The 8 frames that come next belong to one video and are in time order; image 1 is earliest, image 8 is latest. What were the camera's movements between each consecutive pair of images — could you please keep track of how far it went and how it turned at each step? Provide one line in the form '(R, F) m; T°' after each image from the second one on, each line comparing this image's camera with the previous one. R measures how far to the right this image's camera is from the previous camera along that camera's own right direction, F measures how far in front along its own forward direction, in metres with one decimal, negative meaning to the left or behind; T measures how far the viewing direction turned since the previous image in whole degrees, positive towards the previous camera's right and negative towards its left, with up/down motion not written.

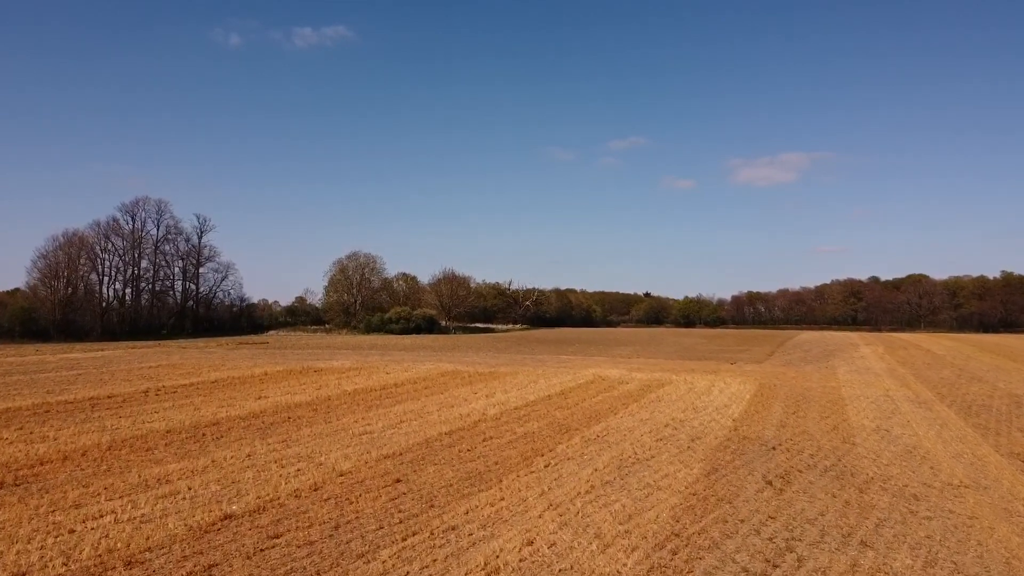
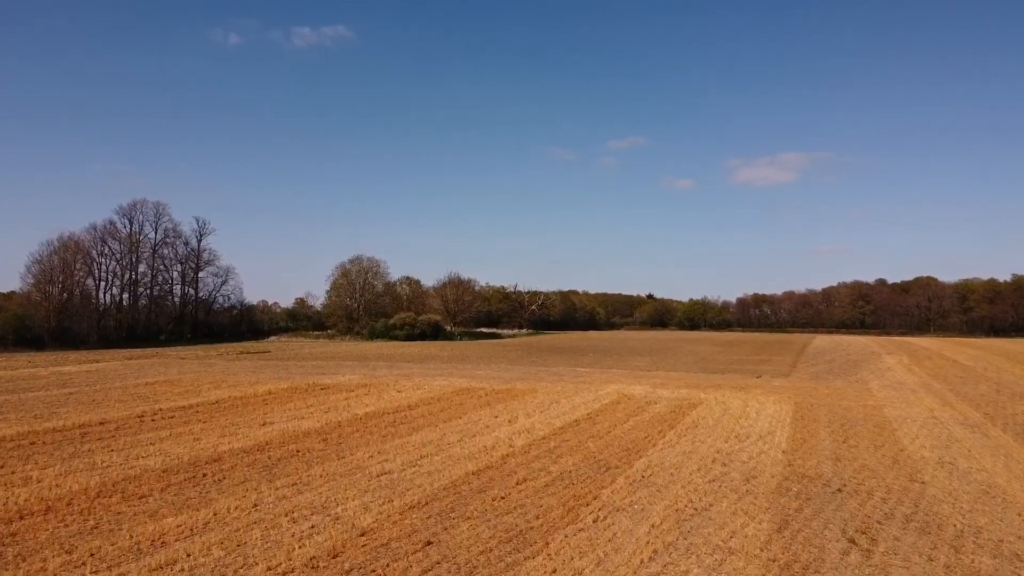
(-0.5, +1.3) m; 0°
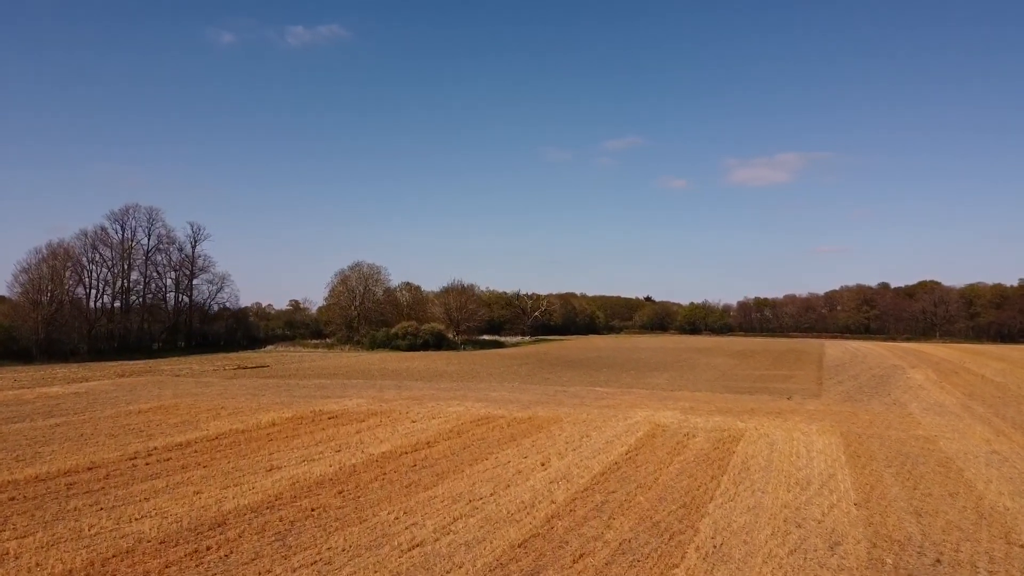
(-0.7, +1.5) m; 0°
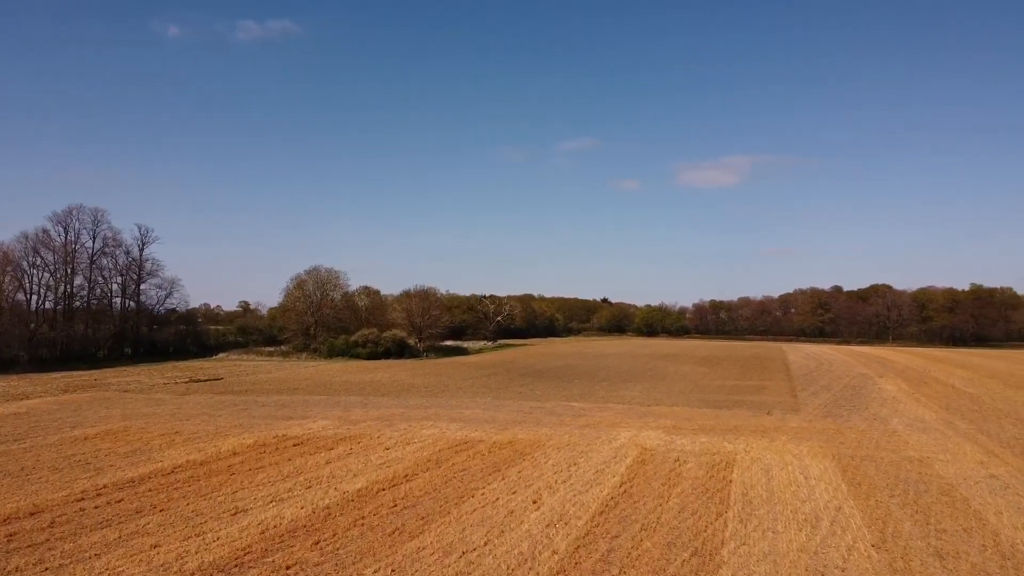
(-0.6, +1.1) m; +3°
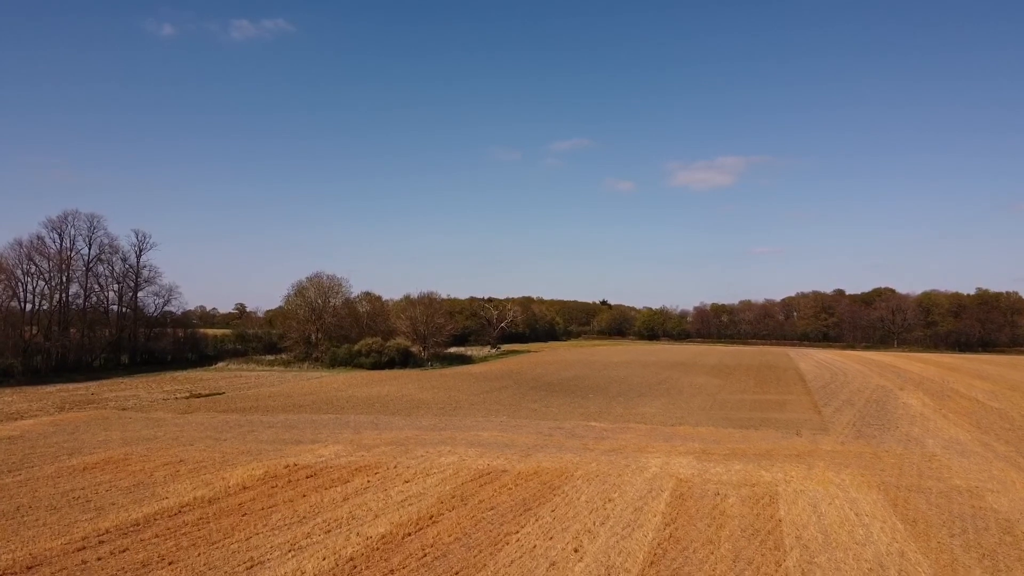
(-0.6, +1.1) m; 0°
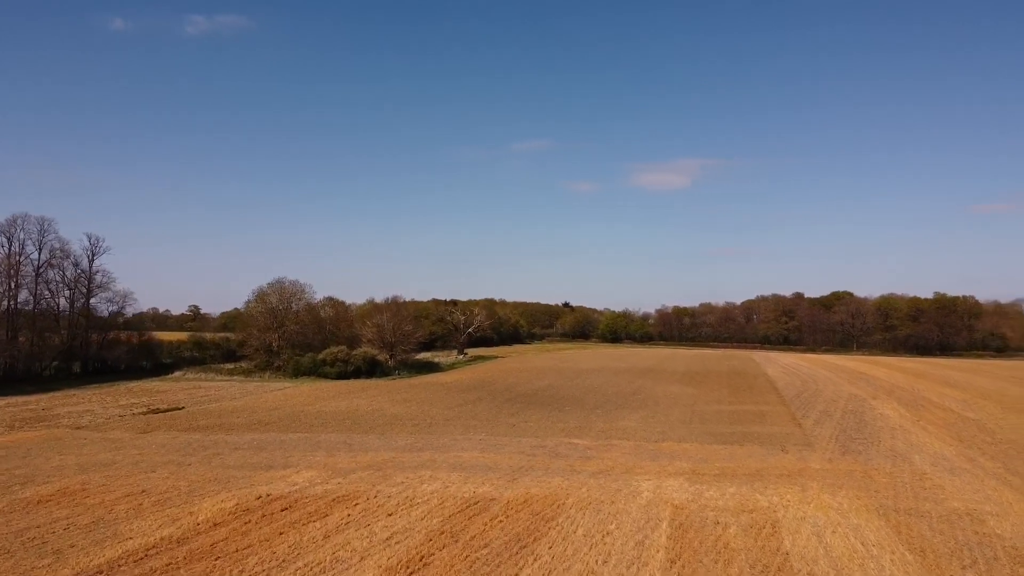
(-0.6, +0.9) m; +3°
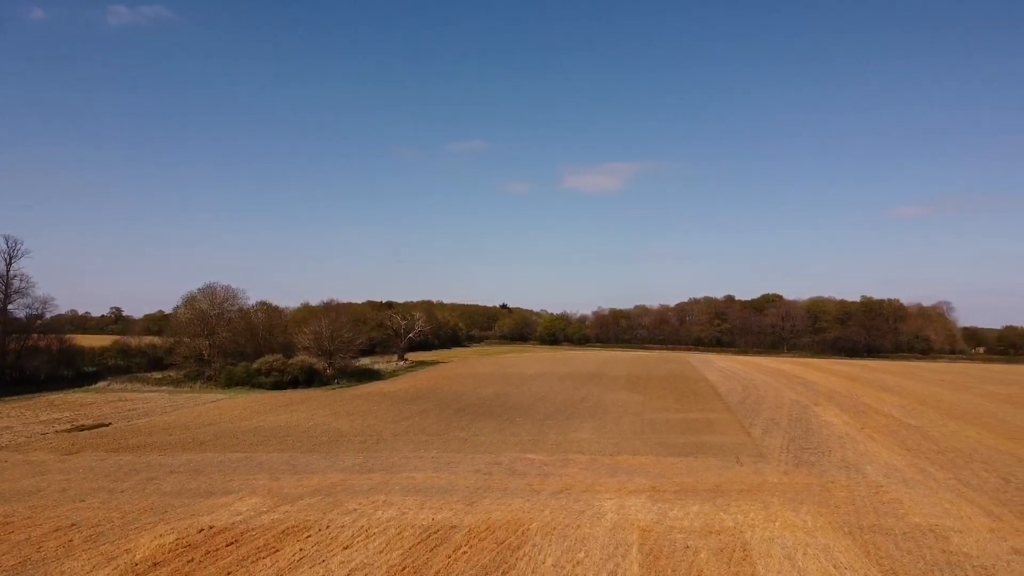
(-0.5, +0.8) m; +5°
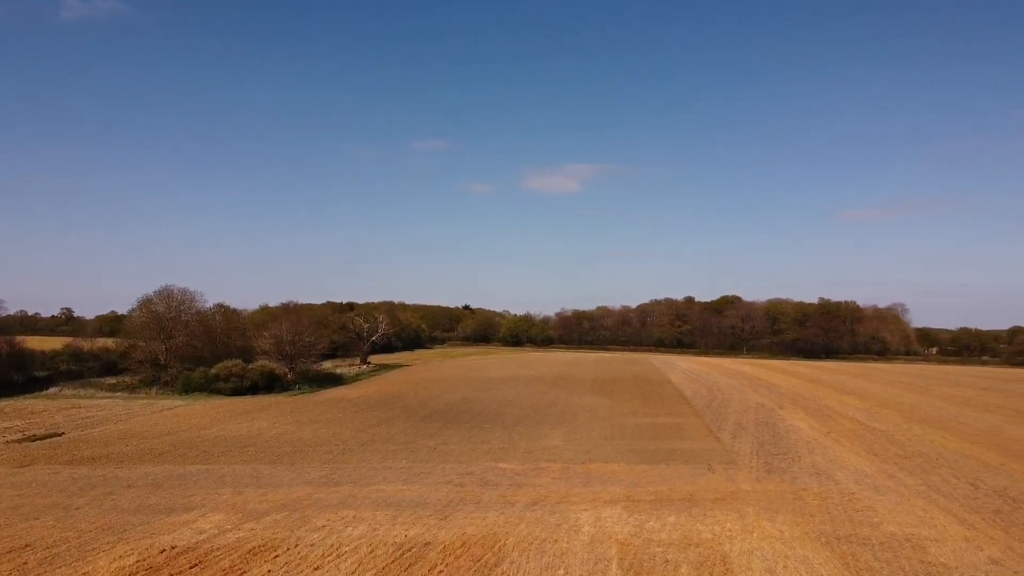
(-0.3, +0.4) m; +3°
